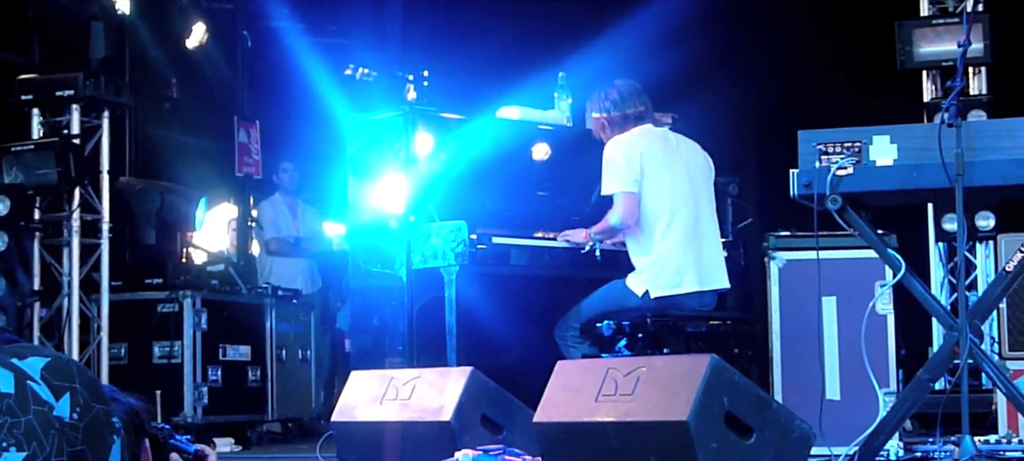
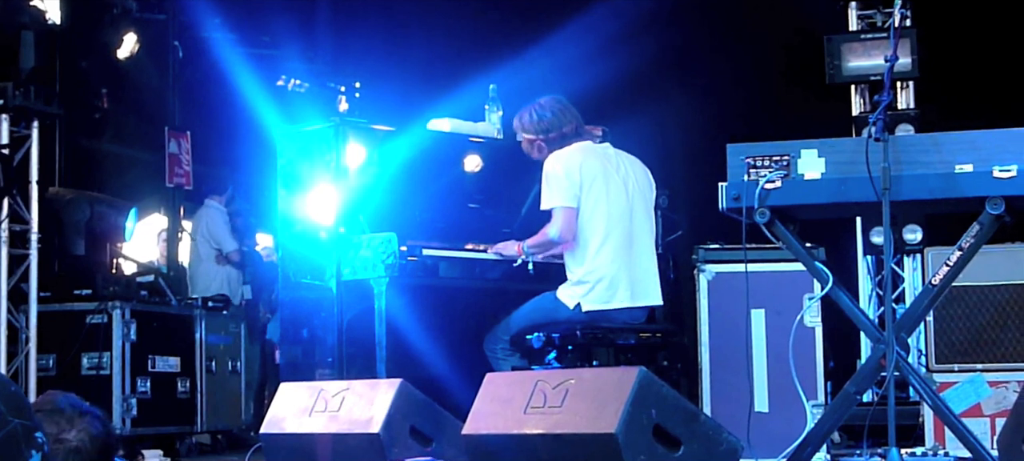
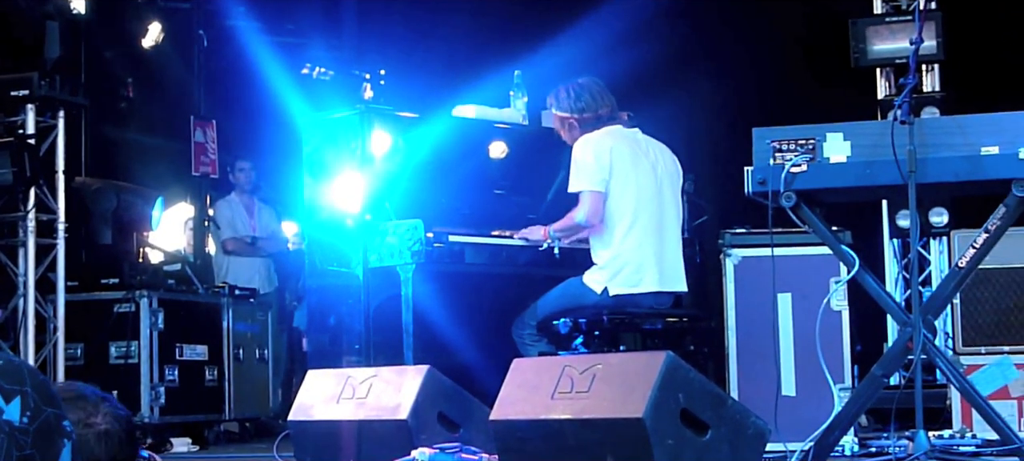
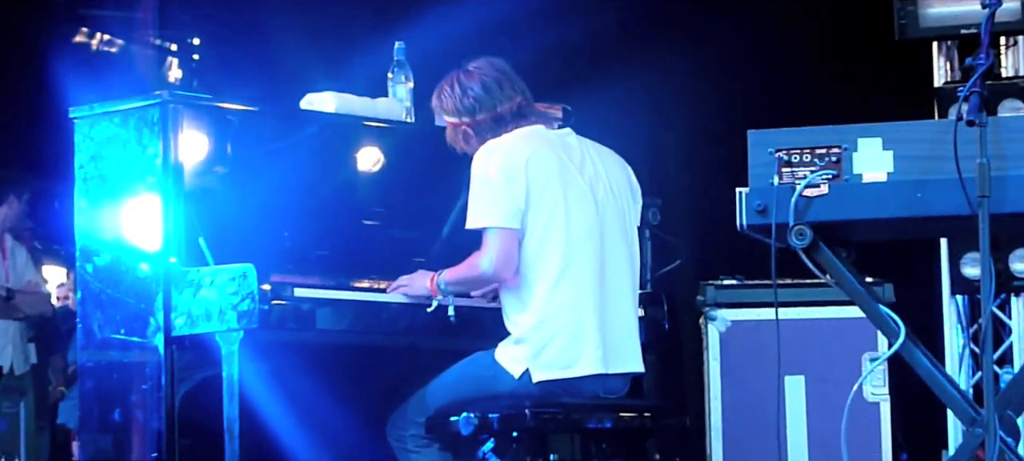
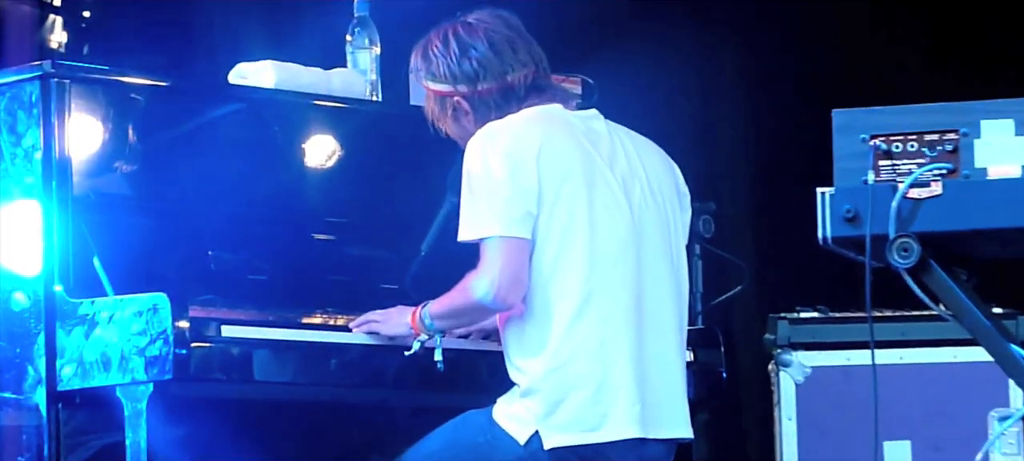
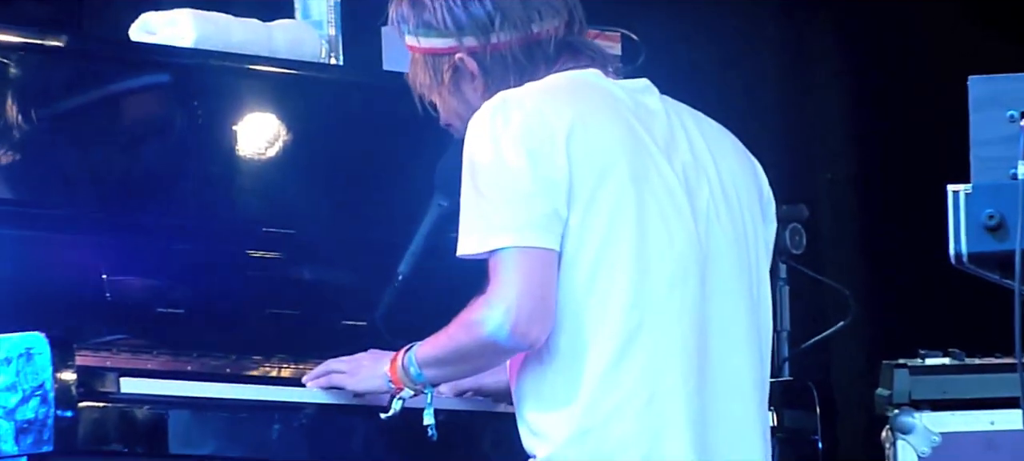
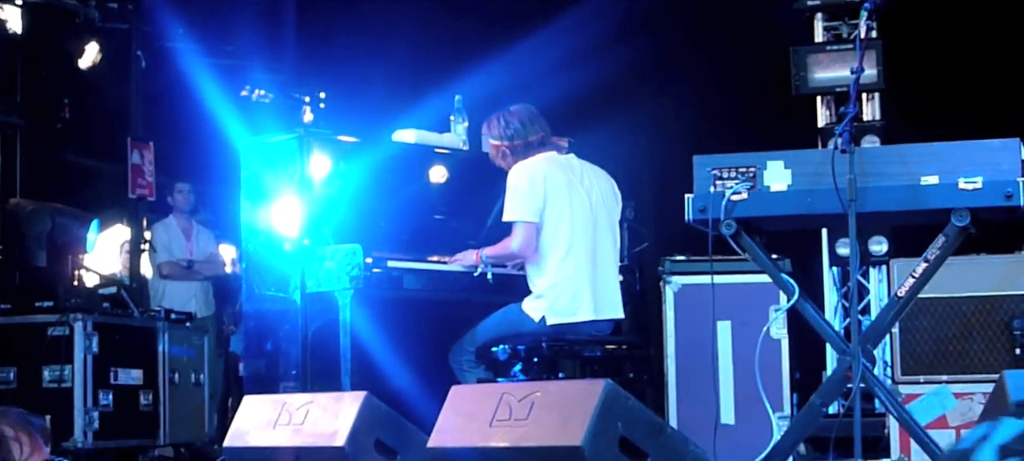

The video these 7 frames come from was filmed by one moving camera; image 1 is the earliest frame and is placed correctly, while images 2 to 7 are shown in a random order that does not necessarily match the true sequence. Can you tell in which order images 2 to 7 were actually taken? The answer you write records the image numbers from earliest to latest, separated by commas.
3, 2, 7, 4, 5, 6
